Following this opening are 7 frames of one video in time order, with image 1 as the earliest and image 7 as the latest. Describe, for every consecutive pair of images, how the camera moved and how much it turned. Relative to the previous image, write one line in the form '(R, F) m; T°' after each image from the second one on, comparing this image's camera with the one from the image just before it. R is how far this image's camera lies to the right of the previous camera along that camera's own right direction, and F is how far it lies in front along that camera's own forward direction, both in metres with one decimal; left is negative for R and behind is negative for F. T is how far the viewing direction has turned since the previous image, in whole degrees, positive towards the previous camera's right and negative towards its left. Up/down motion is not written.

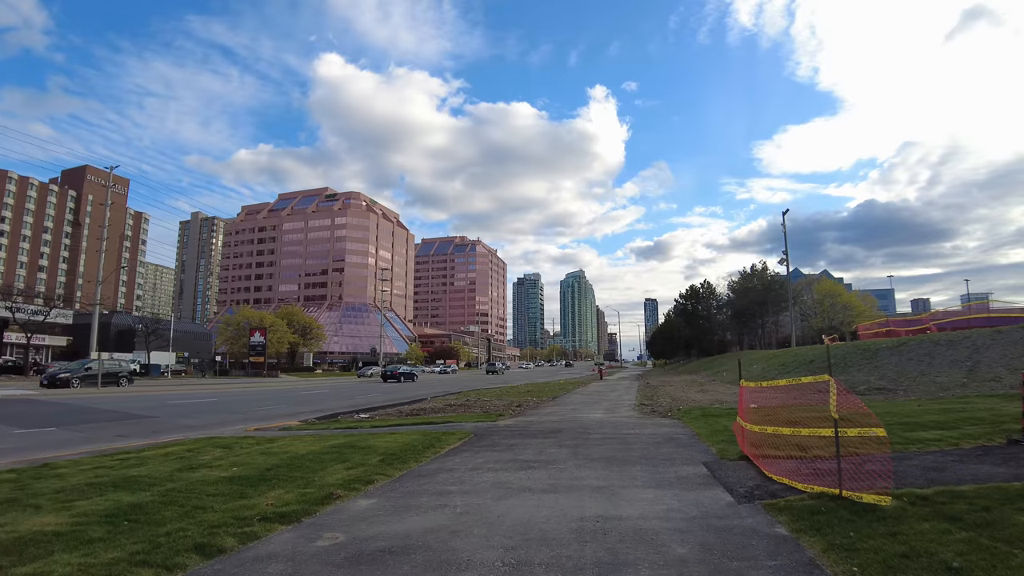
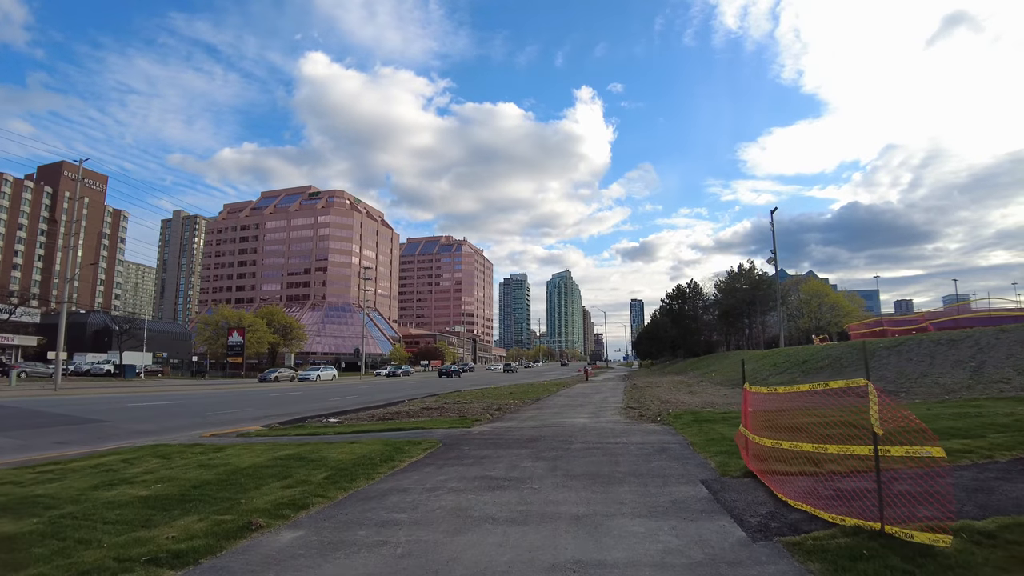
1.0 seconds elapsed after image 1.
(+0.3, +1.3) m; +1°
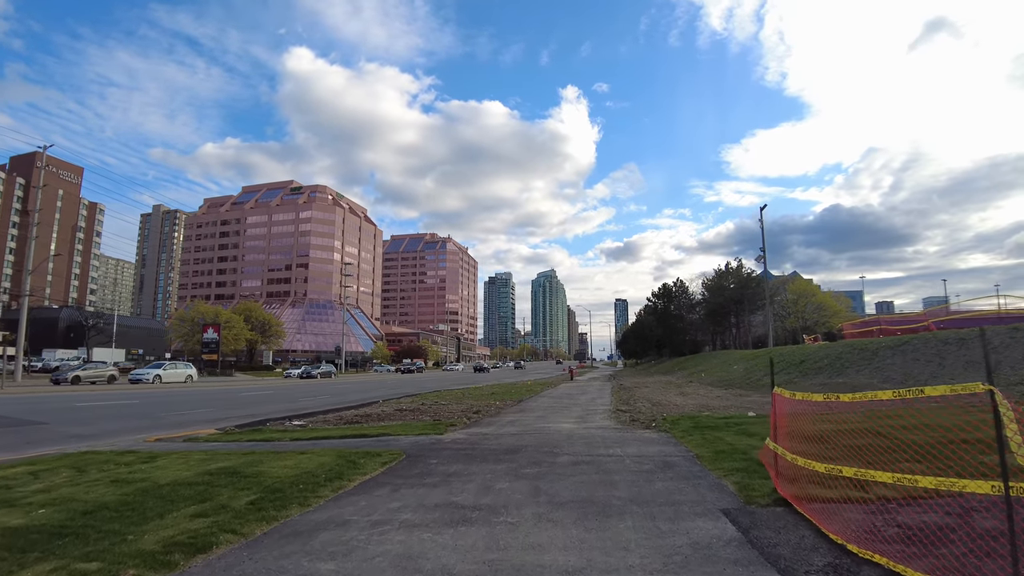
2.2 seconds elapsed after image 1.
(+0.1, +1.6) m; +2°
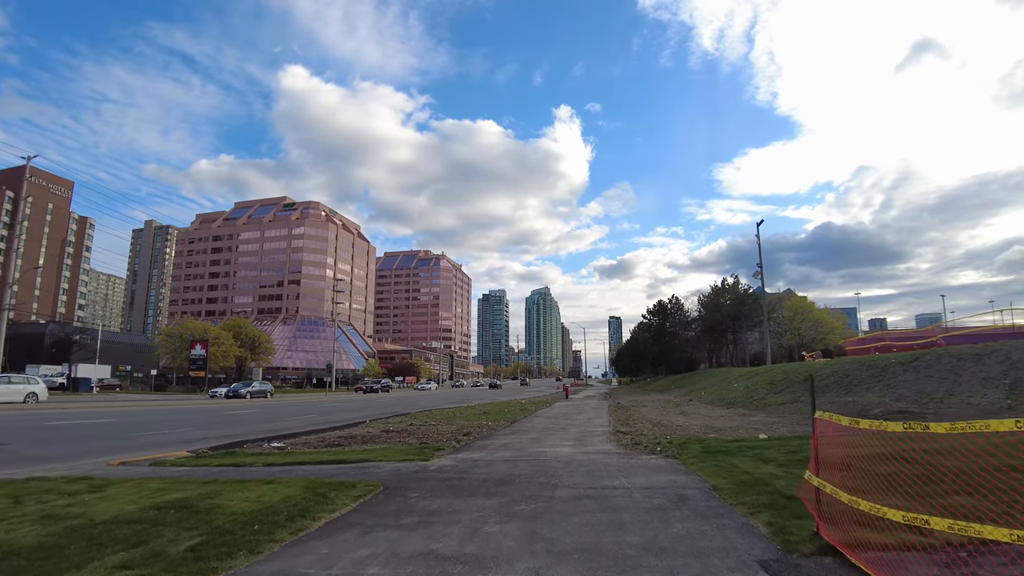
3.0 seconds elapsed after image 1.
(0.0, +1.0) m; +1°
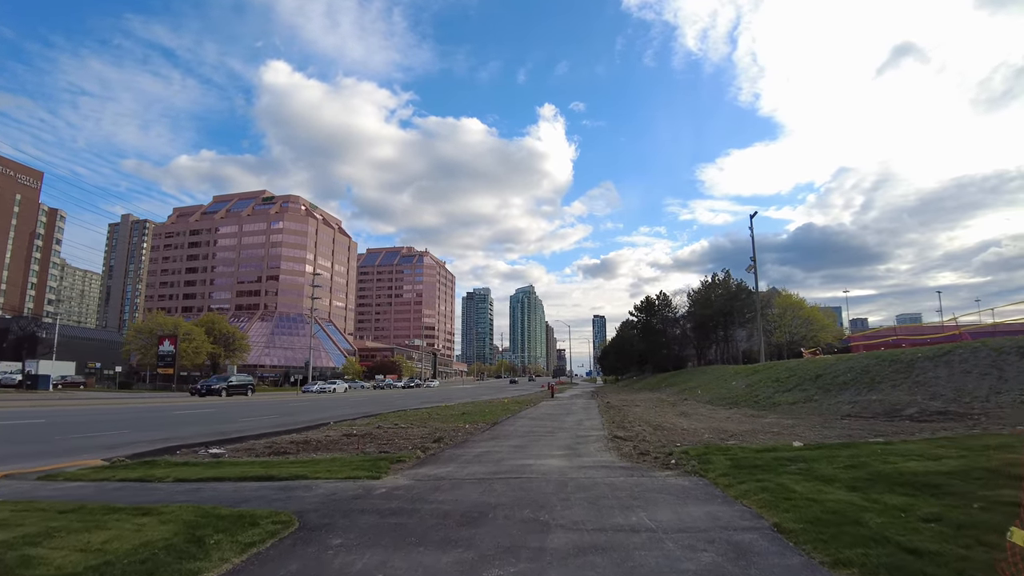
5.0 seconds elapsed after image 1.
(+0.1, +2.5) m; +2°
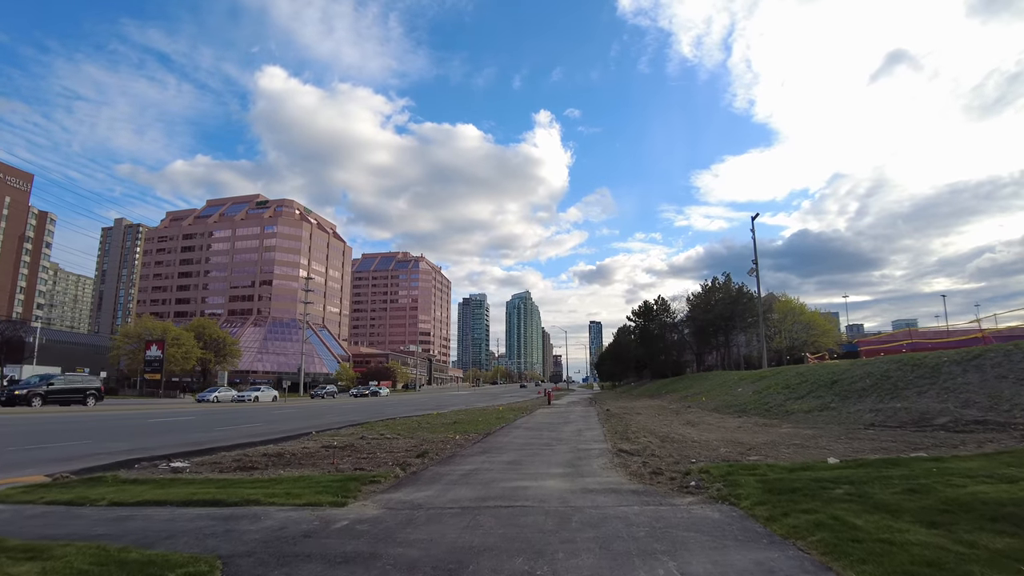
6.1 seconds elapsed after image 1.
(+0.1, +1.4) m; 0°
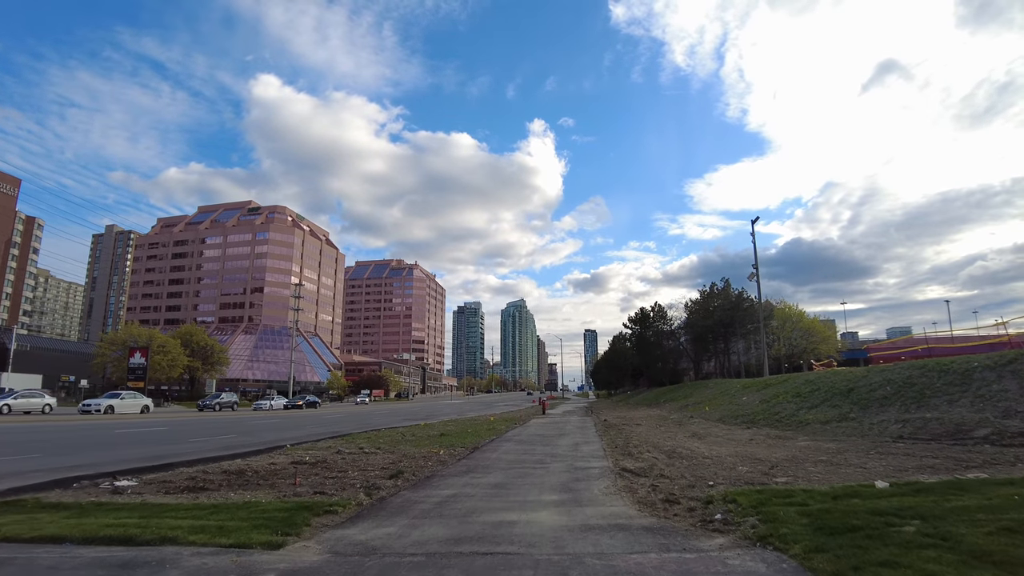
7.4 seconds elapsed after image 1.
(+0.1, +1.5) m; +1°
